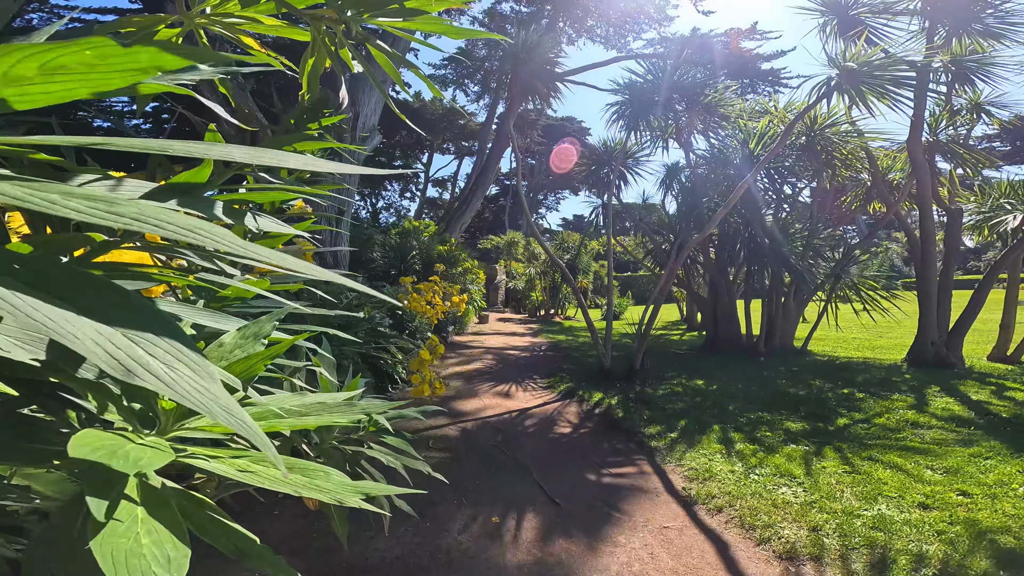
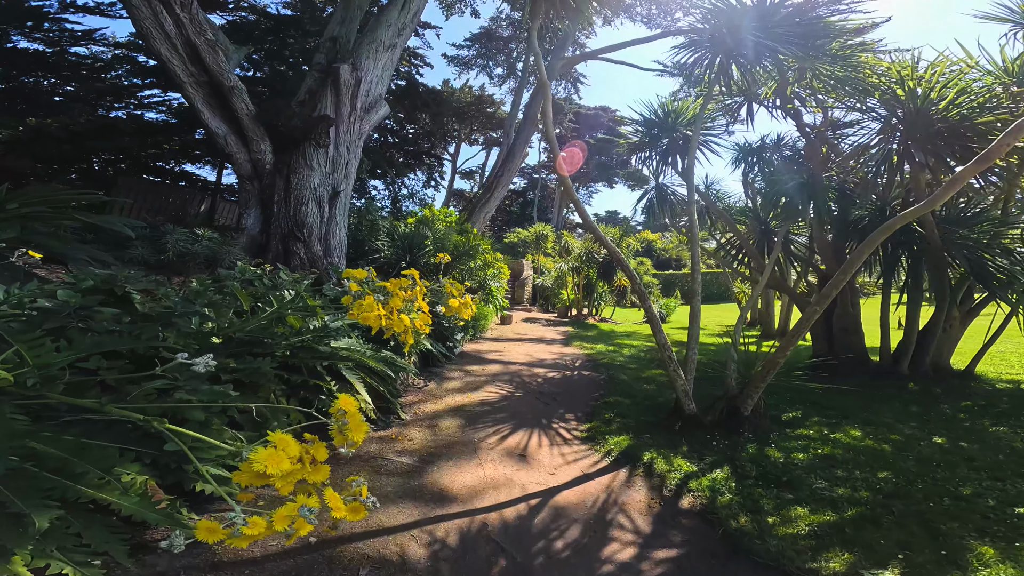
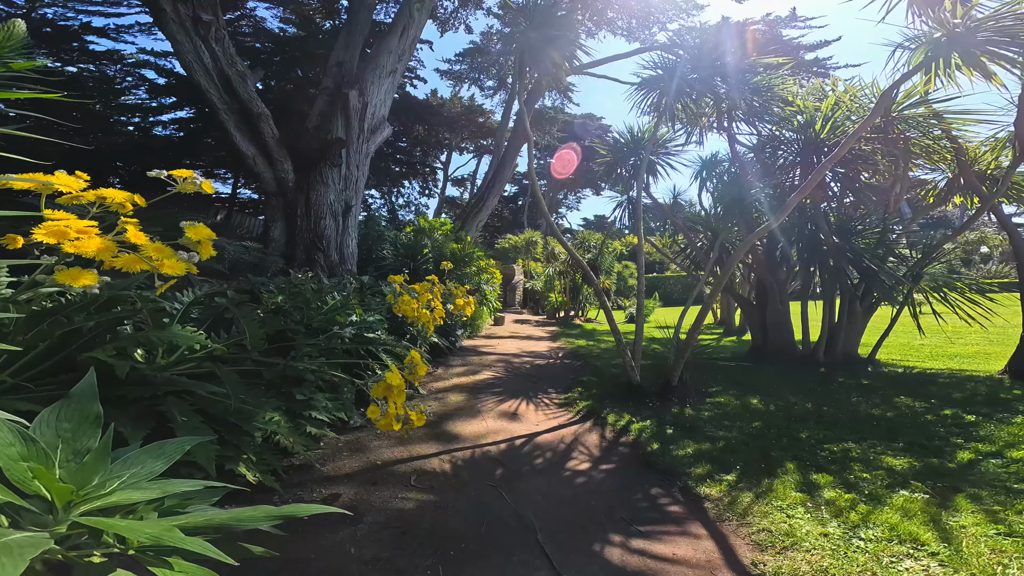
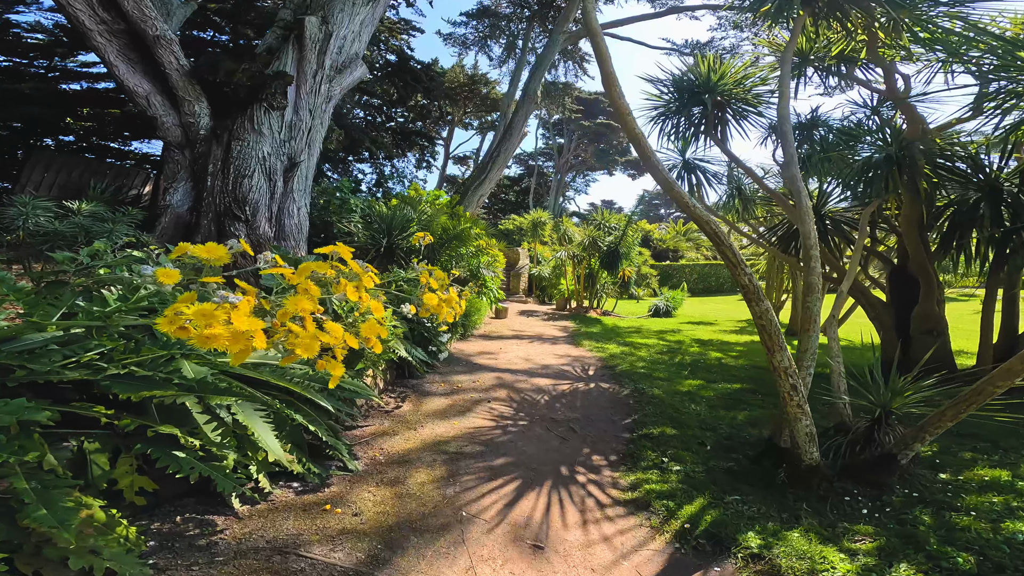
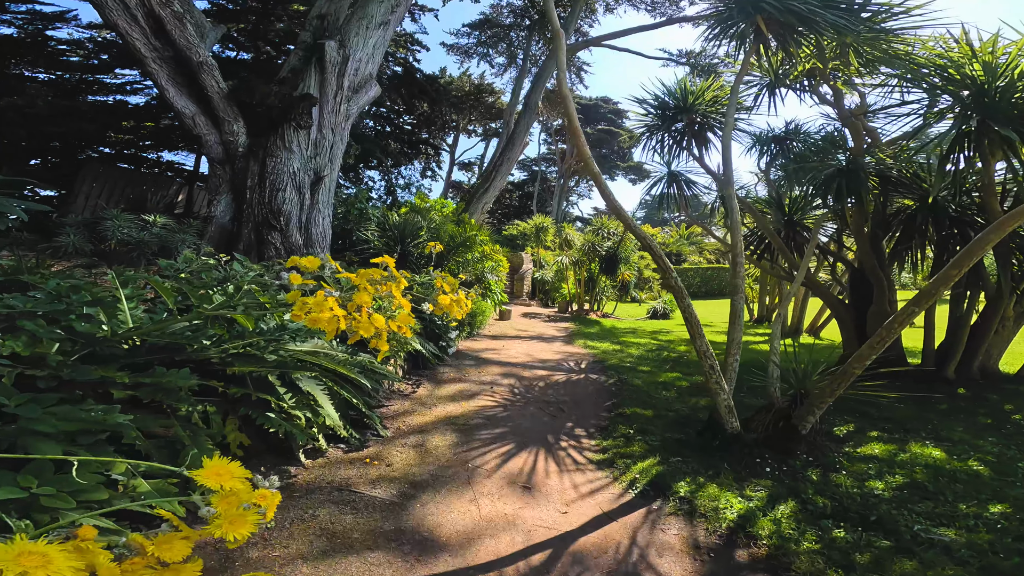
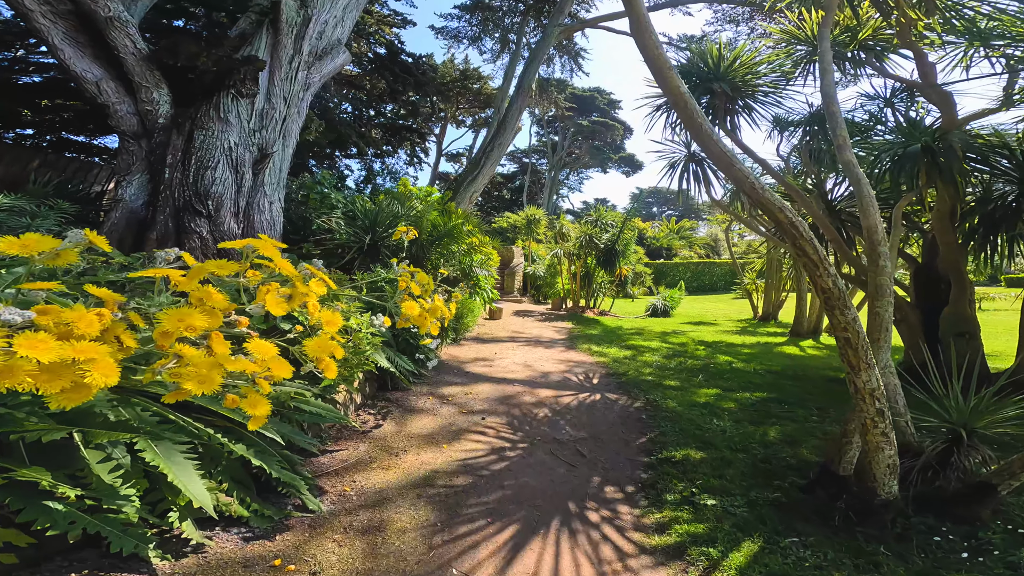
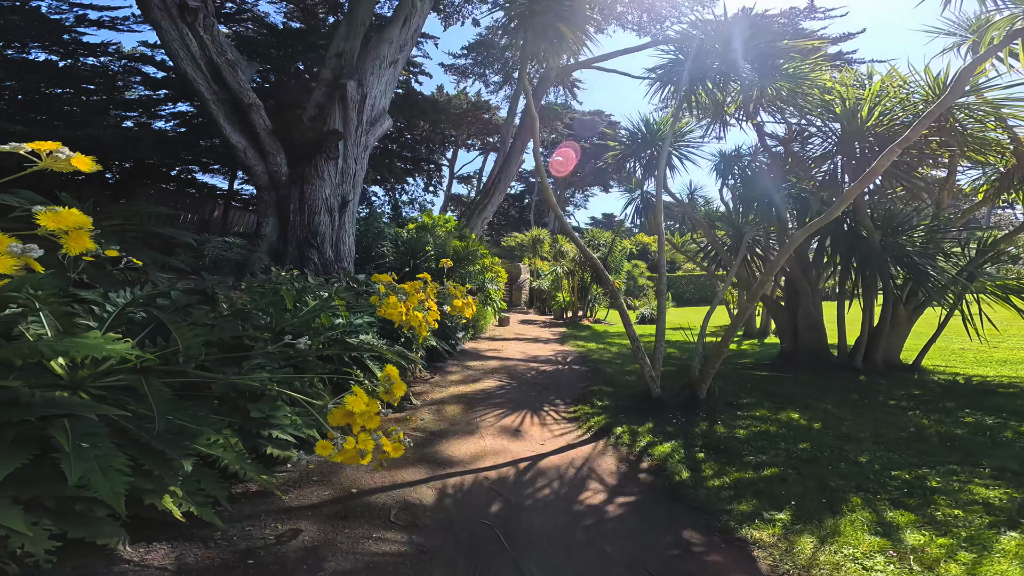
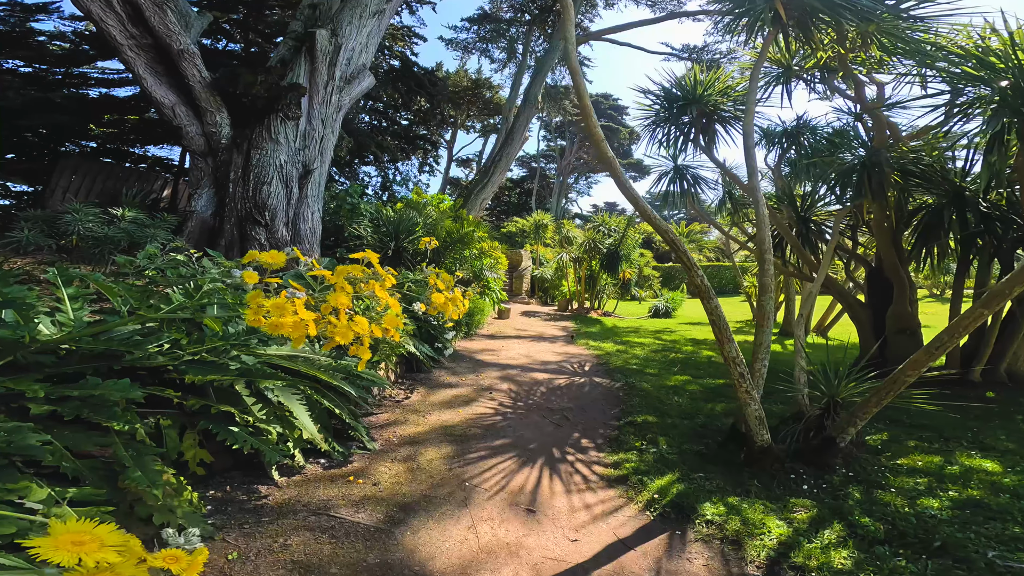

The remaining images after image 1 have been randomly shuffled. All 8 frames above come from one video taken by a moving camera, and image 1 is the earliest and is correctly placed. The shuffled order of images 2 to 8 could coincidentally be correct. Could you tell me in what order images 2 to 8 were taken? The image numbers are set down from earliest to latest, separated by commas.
3, 7, 2, 5, 8, 4, 6
